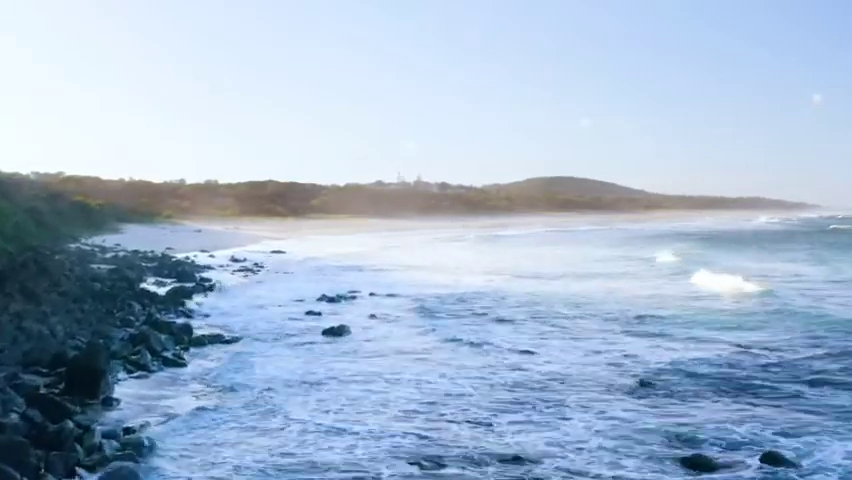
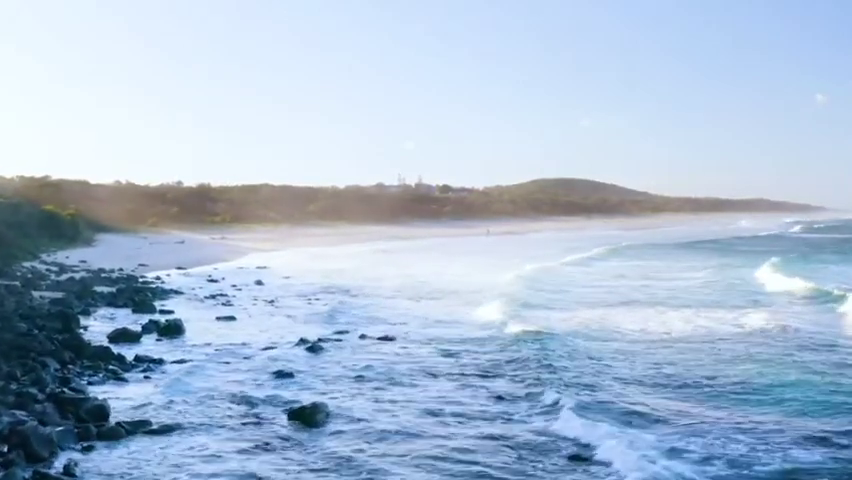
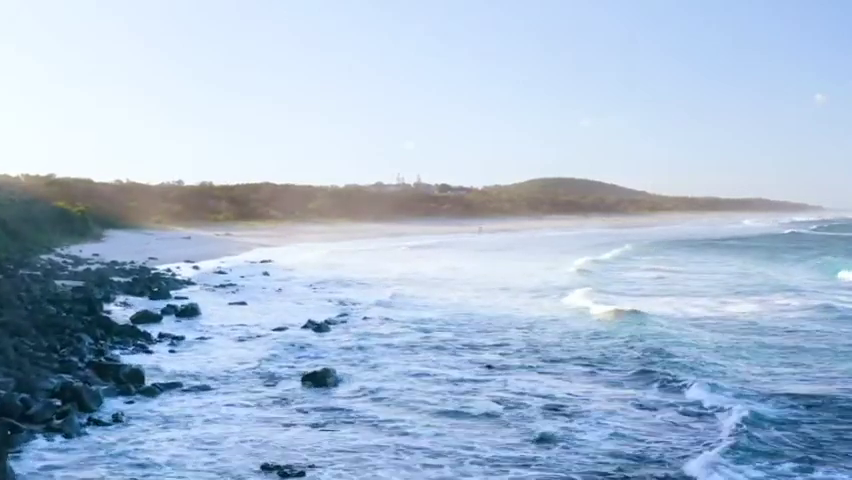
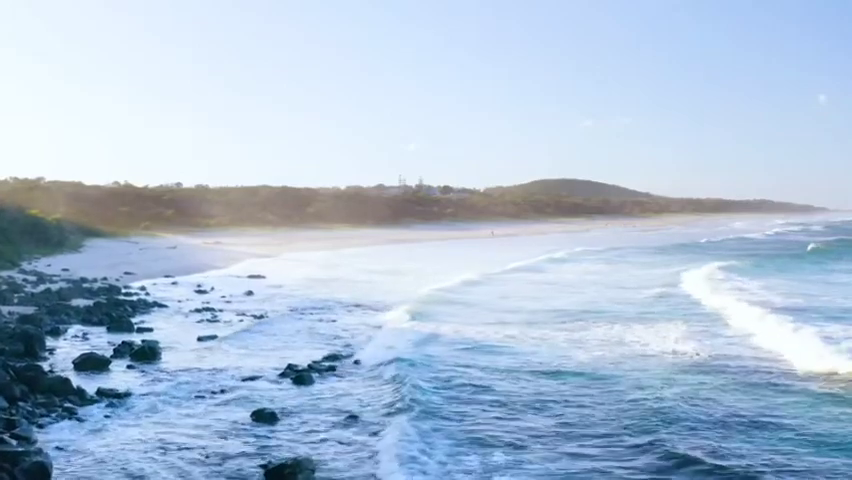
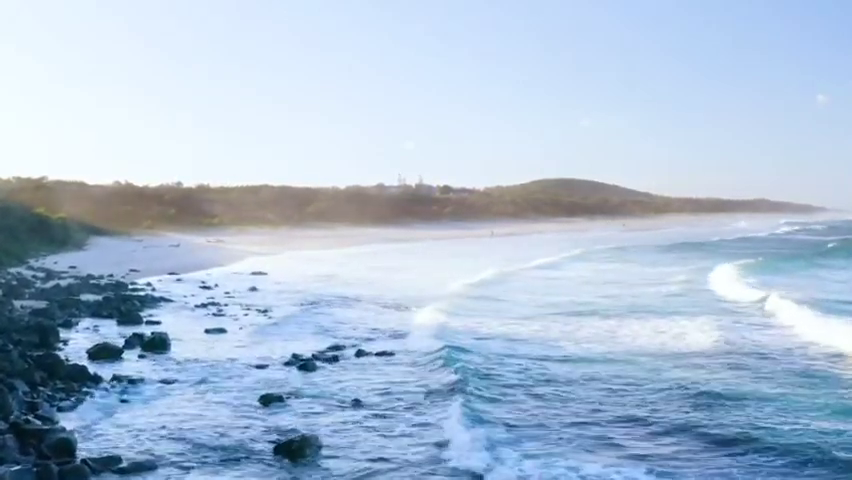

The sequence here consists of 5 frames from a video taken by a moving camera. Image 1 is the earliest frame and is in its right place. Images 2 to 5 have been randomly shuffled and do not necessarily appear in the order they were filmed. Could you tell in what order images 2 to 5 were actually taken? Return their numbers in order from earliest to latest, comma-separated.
3, 2, 5, 4
